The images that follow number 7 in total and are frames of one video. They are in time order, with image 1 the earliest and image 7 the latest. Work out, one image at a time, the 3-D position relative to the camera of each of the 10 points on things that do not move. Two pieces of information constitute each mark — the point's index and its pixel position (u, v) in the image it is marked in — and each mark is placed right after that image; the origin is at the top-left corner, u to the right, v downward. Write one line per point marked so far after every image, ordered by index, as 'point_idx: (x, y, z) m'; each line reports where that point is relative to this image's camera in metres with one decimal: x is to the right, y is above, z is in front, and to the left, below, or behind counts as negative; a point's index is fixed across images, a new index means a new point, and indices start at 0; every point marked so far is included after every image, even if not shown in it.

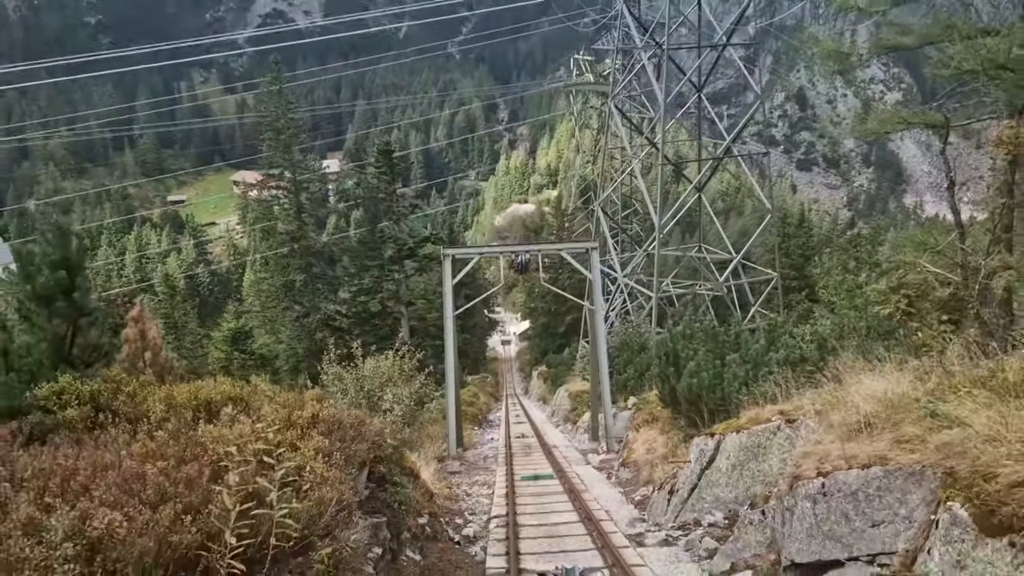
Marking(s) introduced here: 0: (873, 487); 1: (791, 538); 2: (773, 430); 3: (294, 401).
0: (+1.4, -0.8, +3.4) m
1: (+1.3, -1.2, +3.8) m
2: (+1.6, -0.9, +4.9) m
3: (-1.4, -0.9, +6.2) m
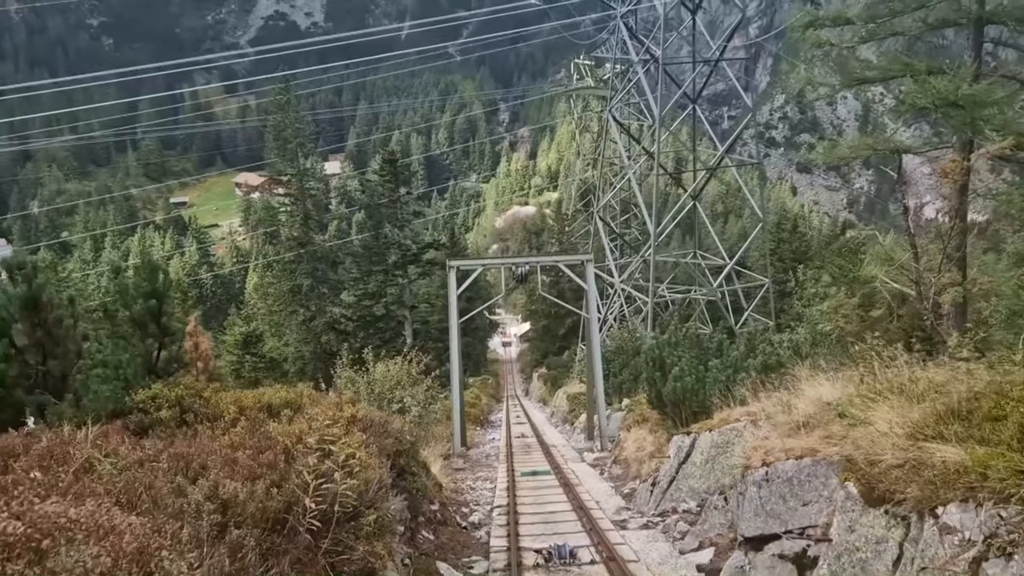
0: (+1.4, -1.0, +4.2) m
1: (+1.3, -1.3, +4.6) m
2: (+1.6, -1.0, +5.7) m
3: (-1.4, -1.0, +7.0) m
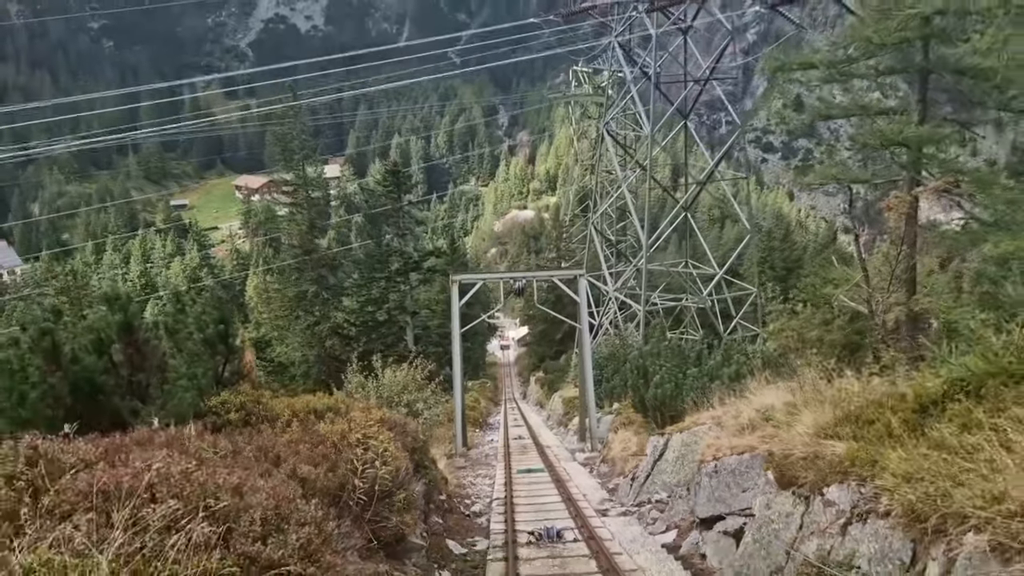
0: (+1.4, -1.1, +5.2) m
1: (+1.3, -1.5, +5.5) m
2: (+1.5, -1.2, +6.6) m
3: (-1.4, -1.2, +7.9) m
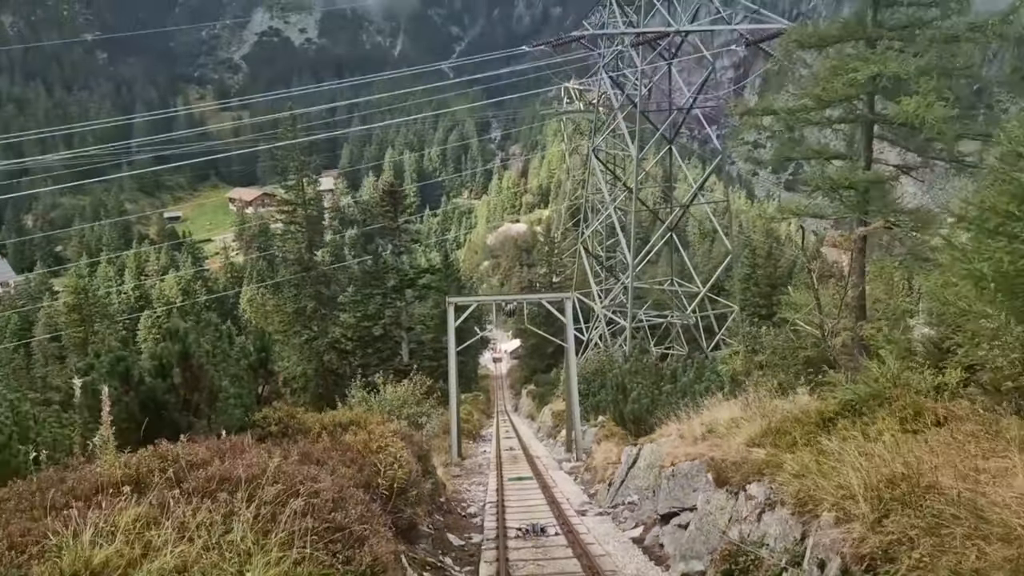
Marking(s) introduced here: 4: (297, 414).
0: (+1.4, -1.4, +6.2) m
1: (+1.2, -1.7, +6.6) m
2: (+1.5, -1.4, +7.7) m
3: (-1.5, -1.5, +8.9) m
4: (-2.4, -1.4, +9.4) m
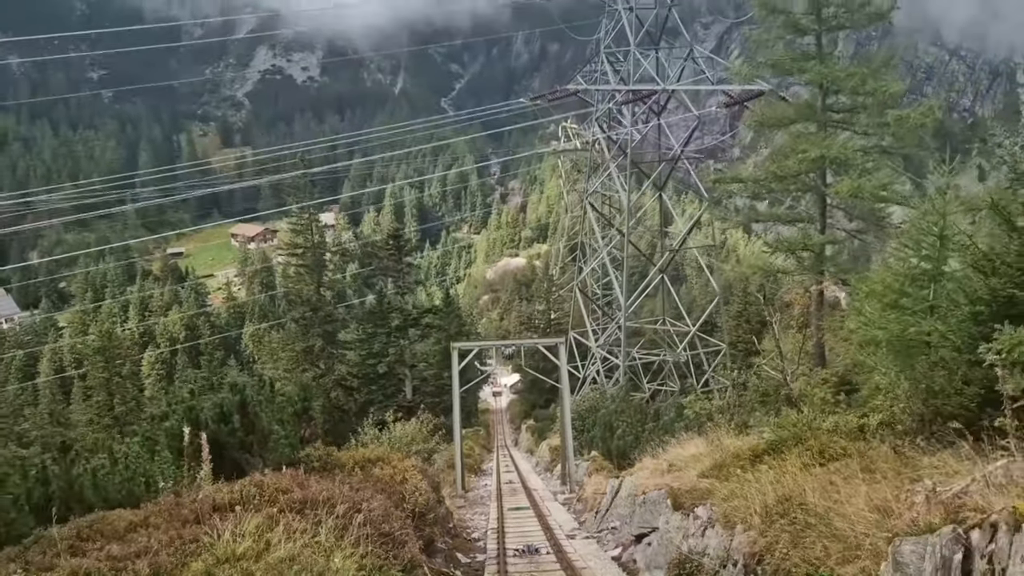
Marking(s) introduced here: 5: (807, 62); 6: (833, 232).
0: (+1.3, -1.9, +7.5) m
1: (+1.2, -2.3, +7.8) m
2: (+1.4, -2.0, +8.9) m
3: (-1.5, -2.1, +10.2) m
4: (-2.4, -2.1, +10.6) m
5: (+3.9, +3.0, +10.9) m
6: (+4.3, +0.8, +11.0) m
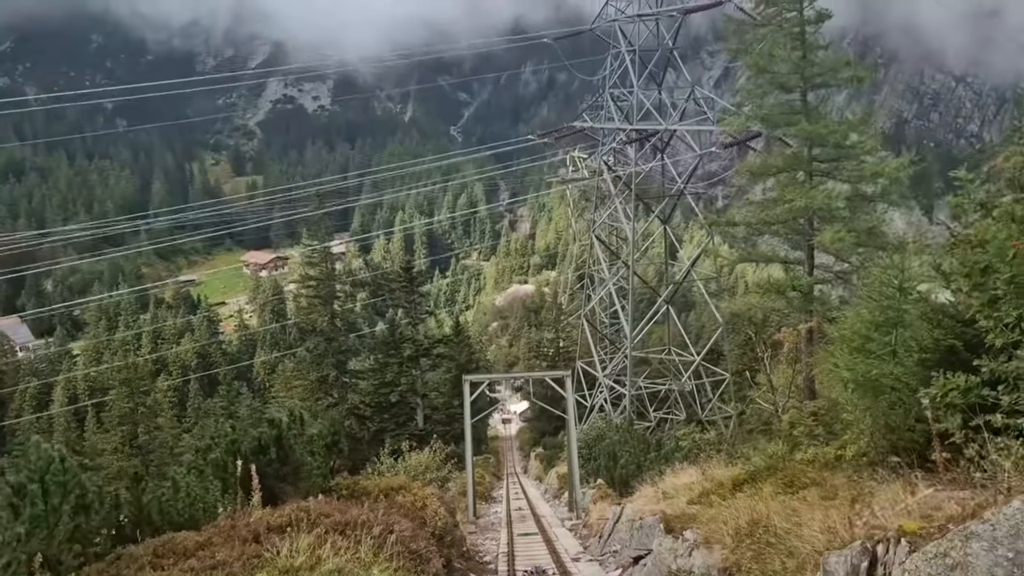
0: (+1.4, -2.4, +8.2) m
1: (+1.3, -2.7, +8.5) m
2: (+1.5, -2.5, +9.7) m
3: (-1.4, -2.6, +10.9) m
4: (-2.3, -2.6, +11.4) m
5: (+4.1, +2.5, +11.7) m
6: (+4.5, +0.2, +11.8) m
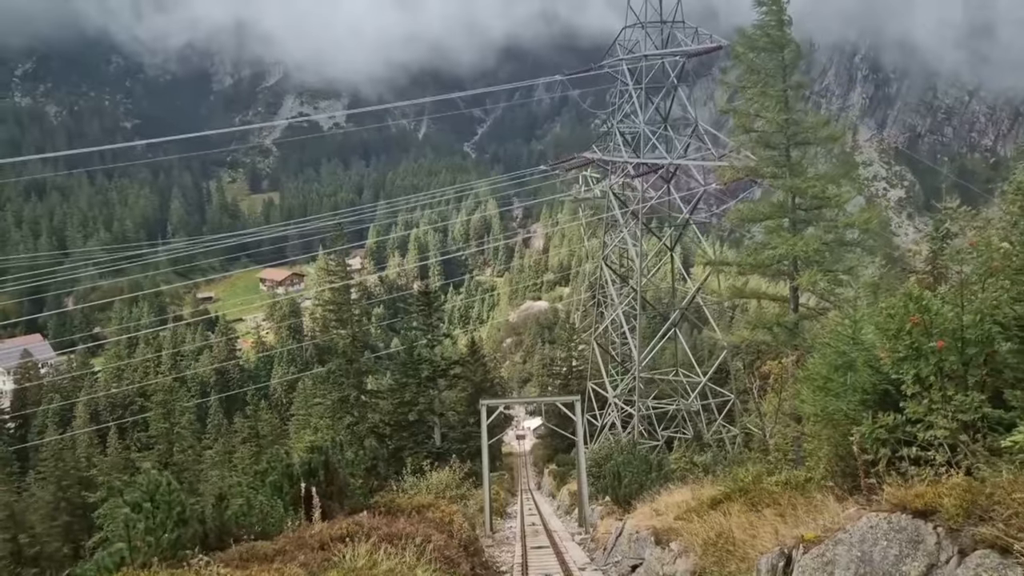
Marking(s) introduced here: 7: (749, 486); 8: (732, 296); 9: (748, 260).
0: (+1.6, -2.9, +9.5) m
1: (+1.4, -3.2, +9.8) m
2: (+1.7, -3.1, +10.9) m
3: (-1.2, -3.2, +12.3) m
4: (-2.1, -3.2, +12.7) m
5: (+4.3, +1.9, +13.0) m
6: (+4.7, -0.4, +13.0) m
7: (+2.6, -2.1, +8.8) m
8: (+3.7, -0.1, +13.9) m
9: (+3.9, +0.5, +13.3) m
